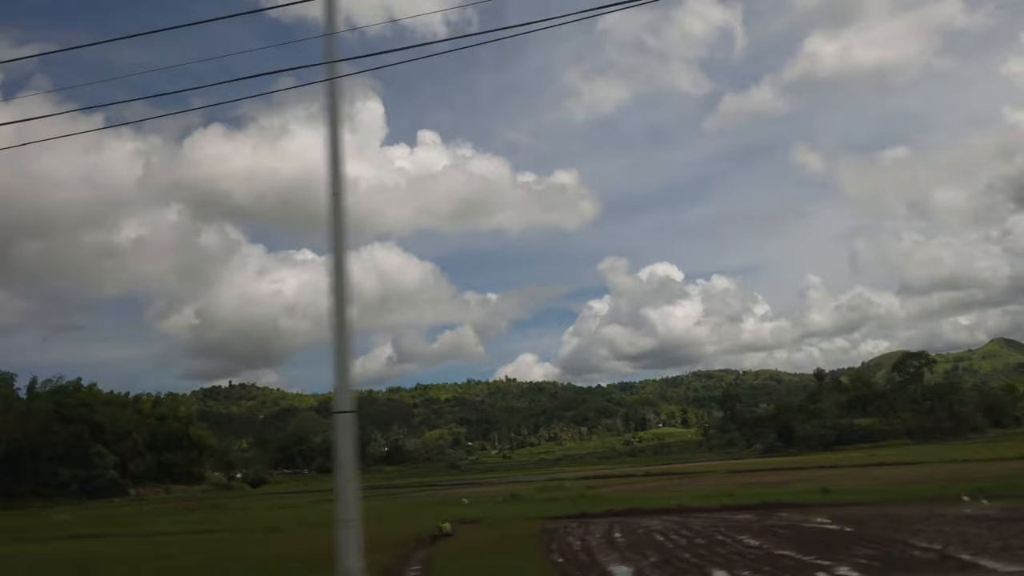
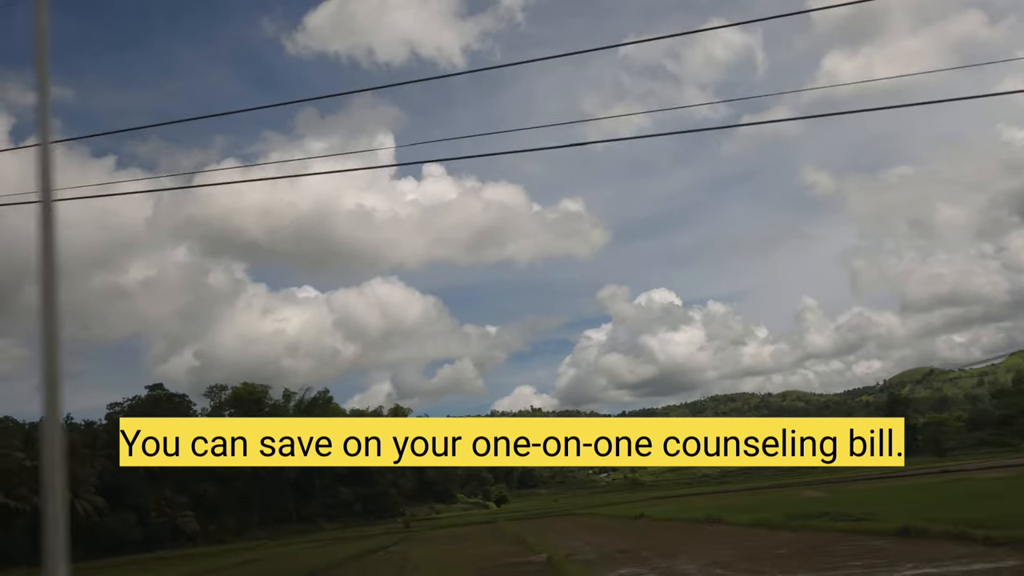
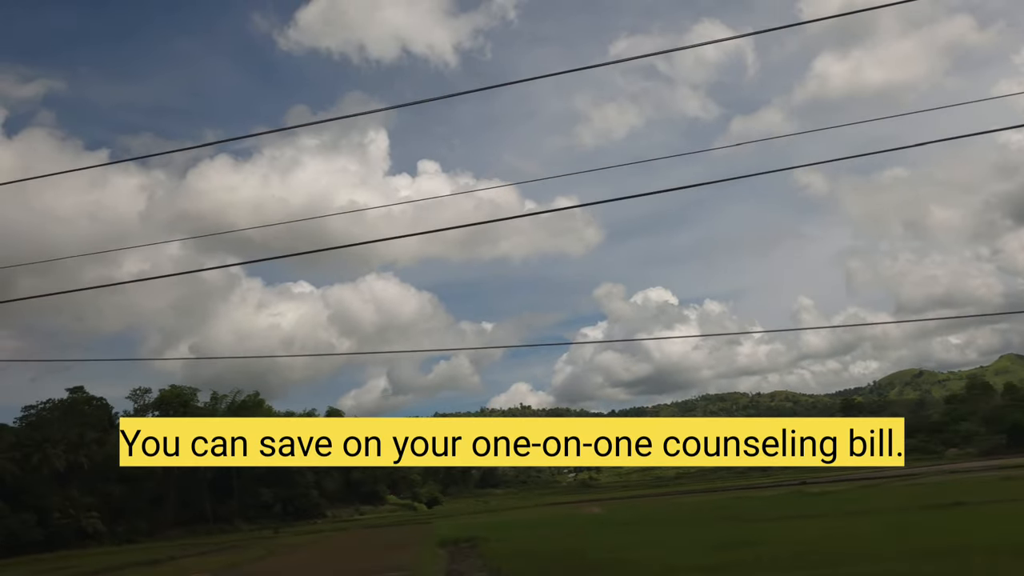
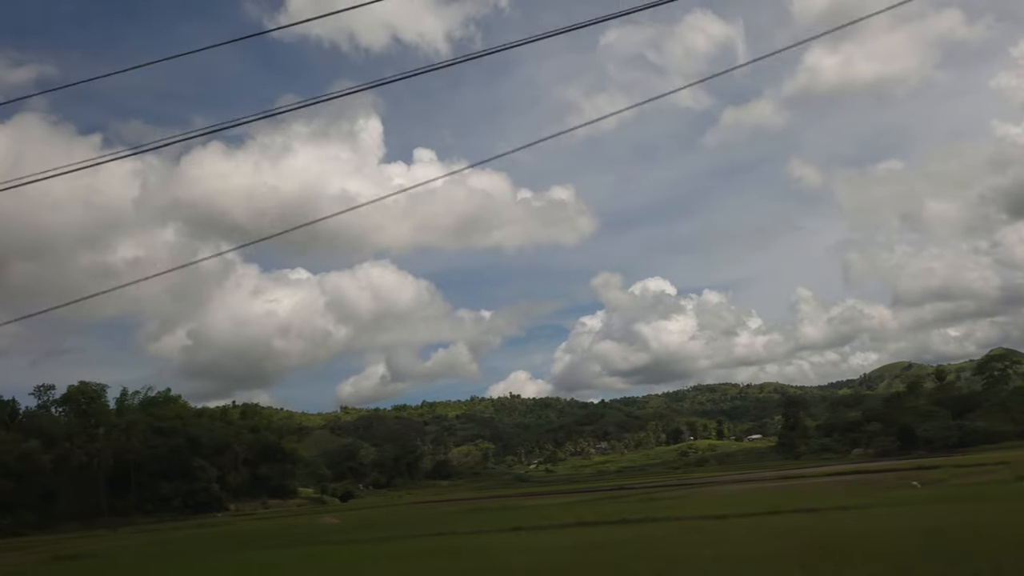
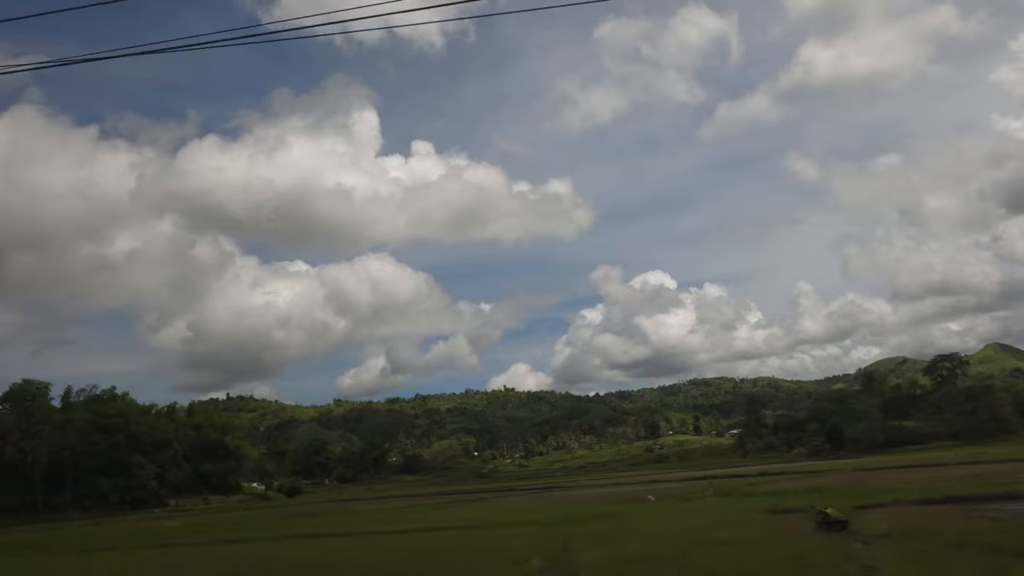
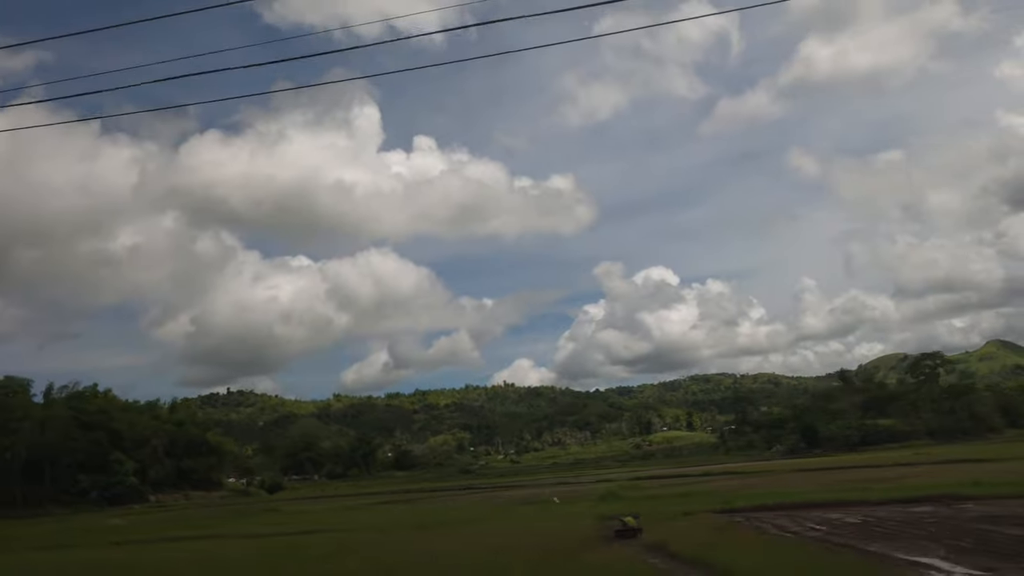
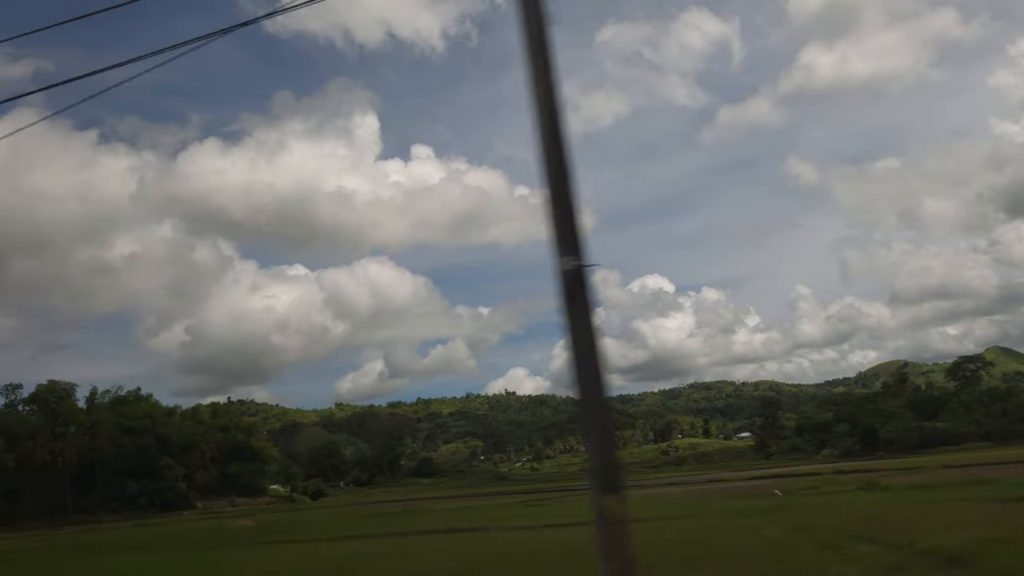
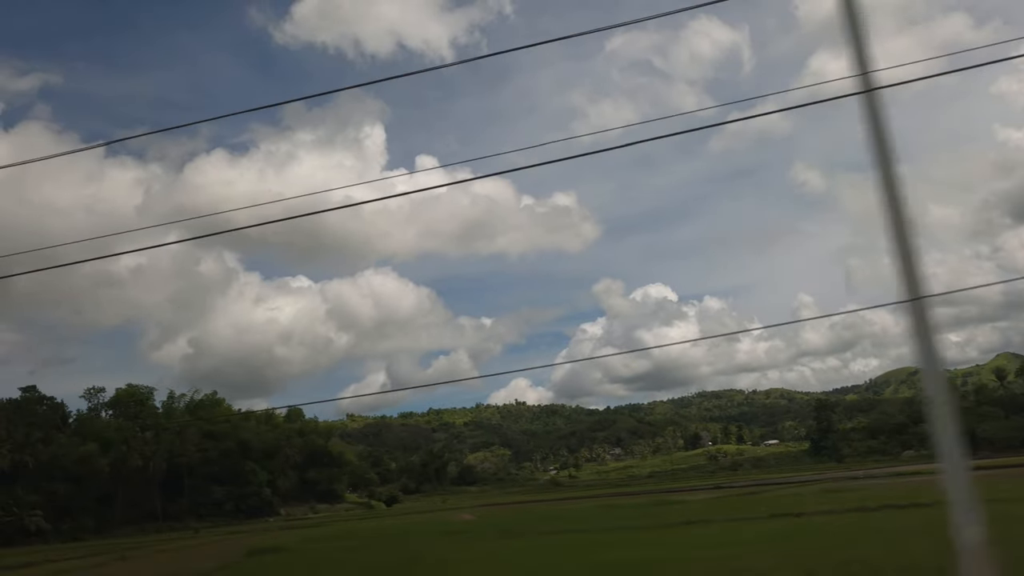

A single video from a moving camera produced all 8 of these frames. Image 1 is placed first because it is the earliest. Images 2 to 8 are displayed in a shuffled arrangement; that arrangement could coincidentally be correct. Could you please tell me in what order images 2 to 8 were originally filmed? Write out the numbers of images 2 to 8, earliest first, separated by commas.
6, 5, 7, 4, 8, 3, 2
